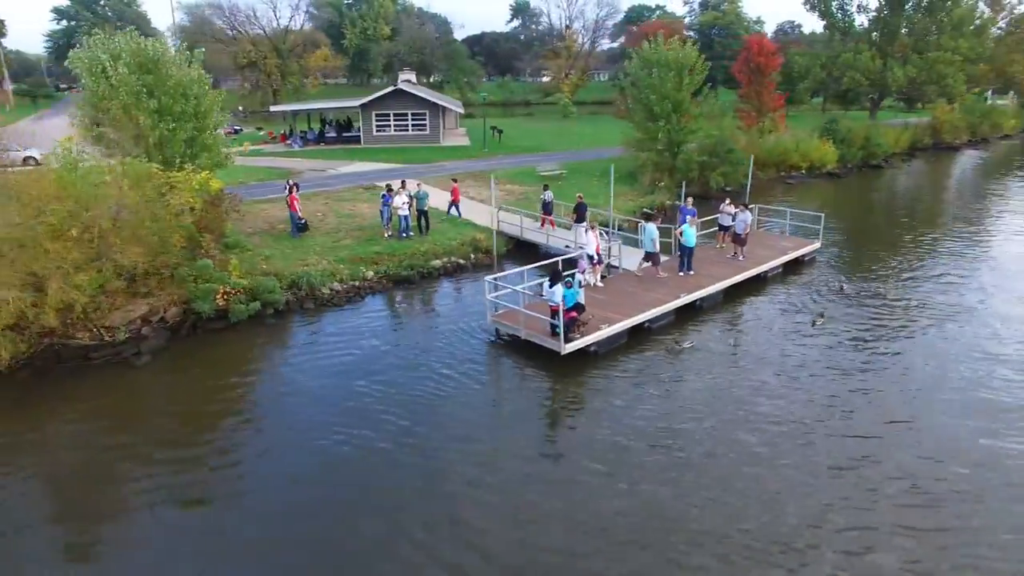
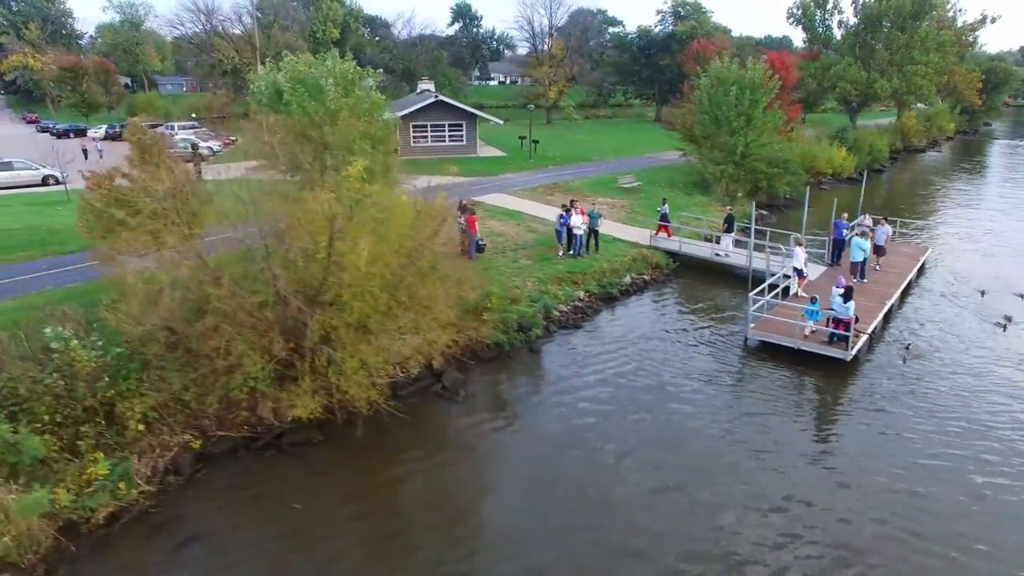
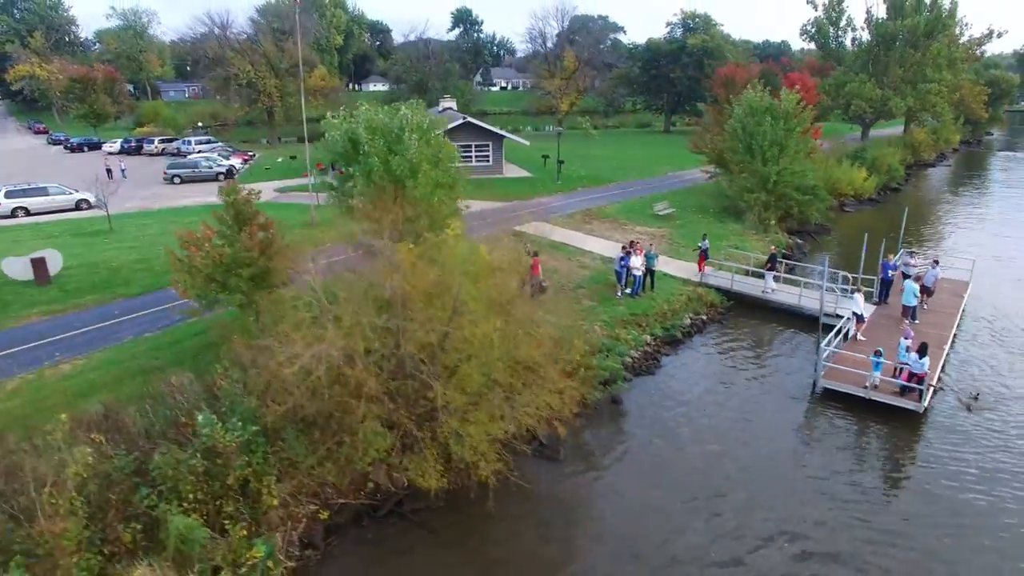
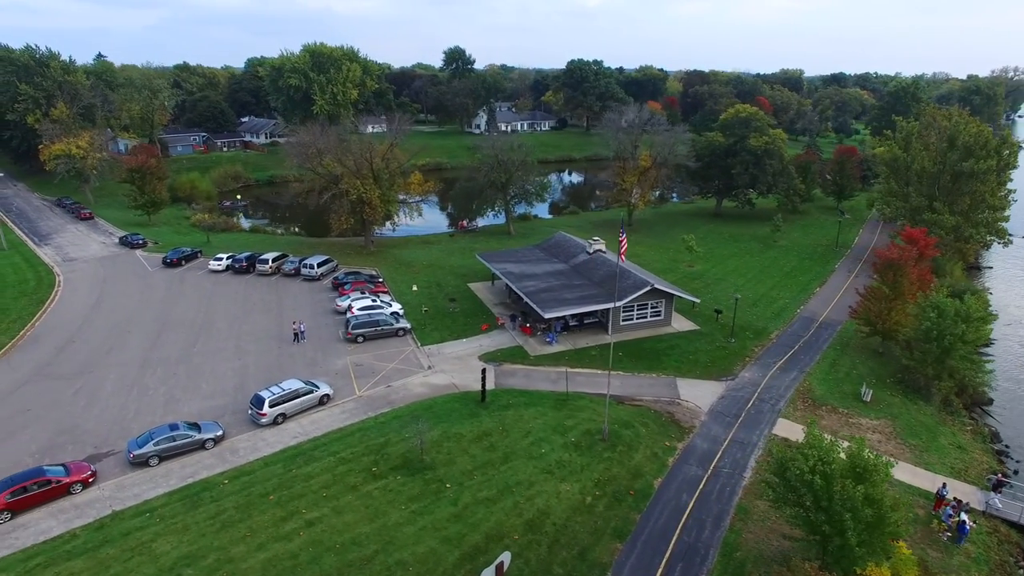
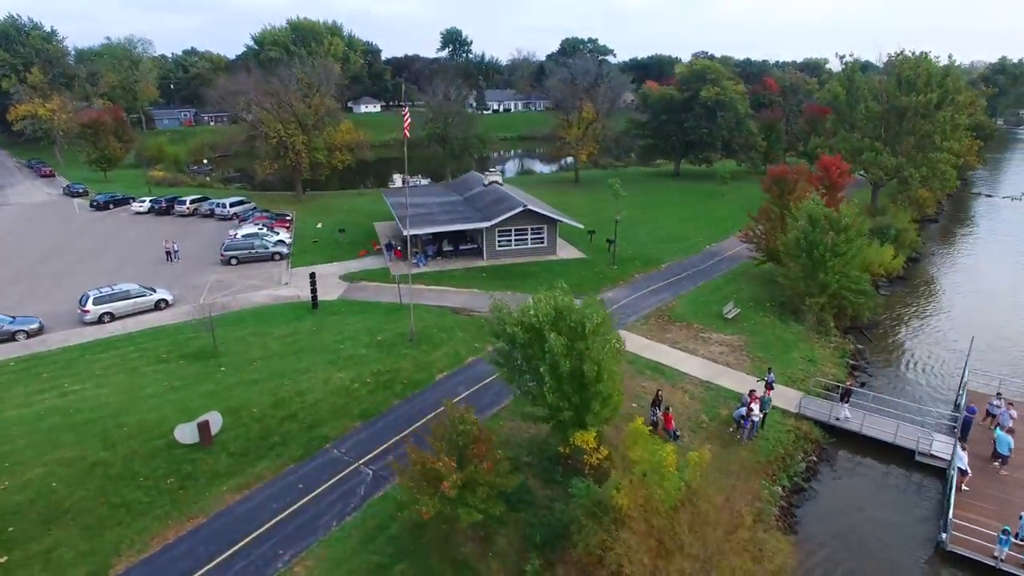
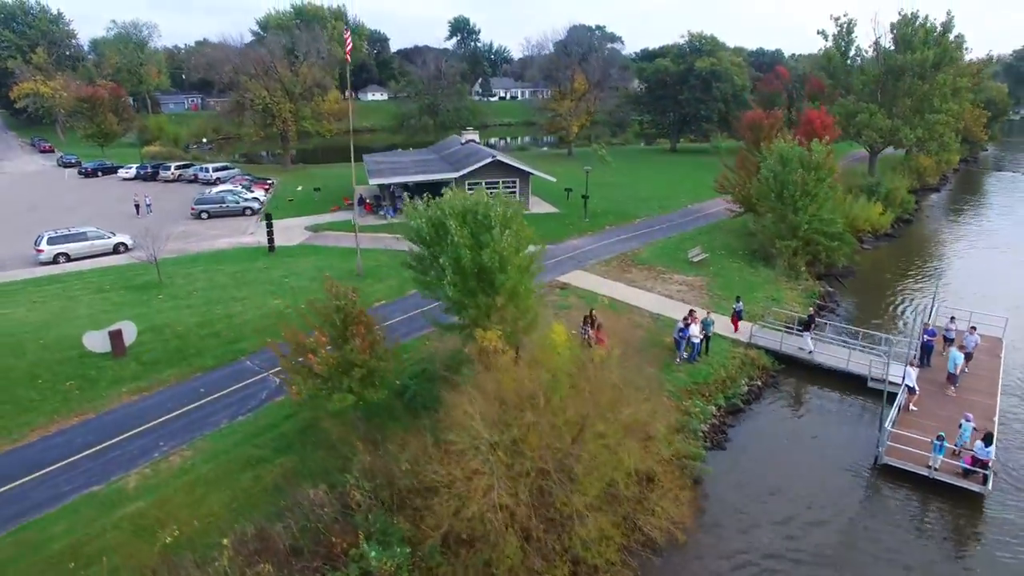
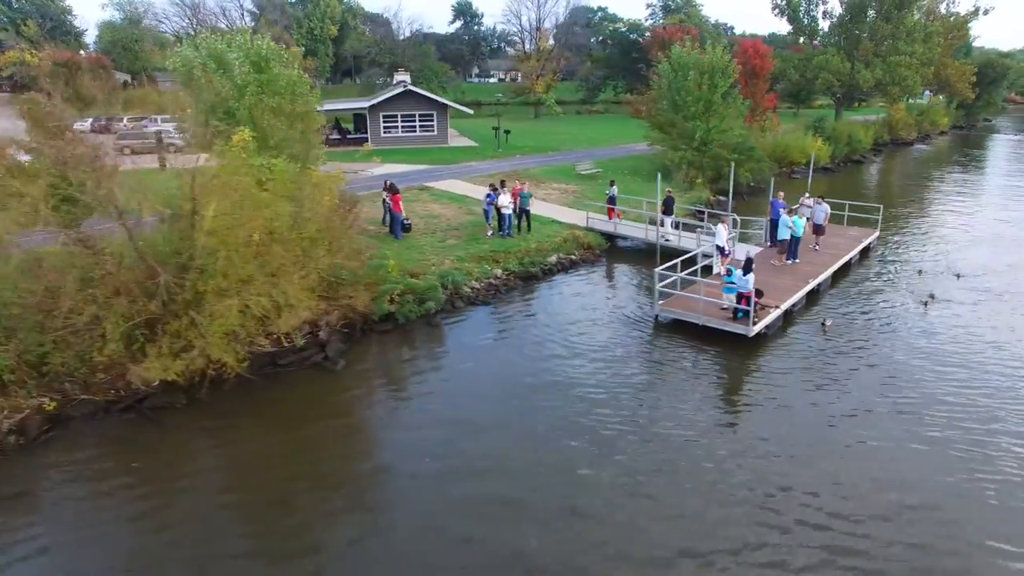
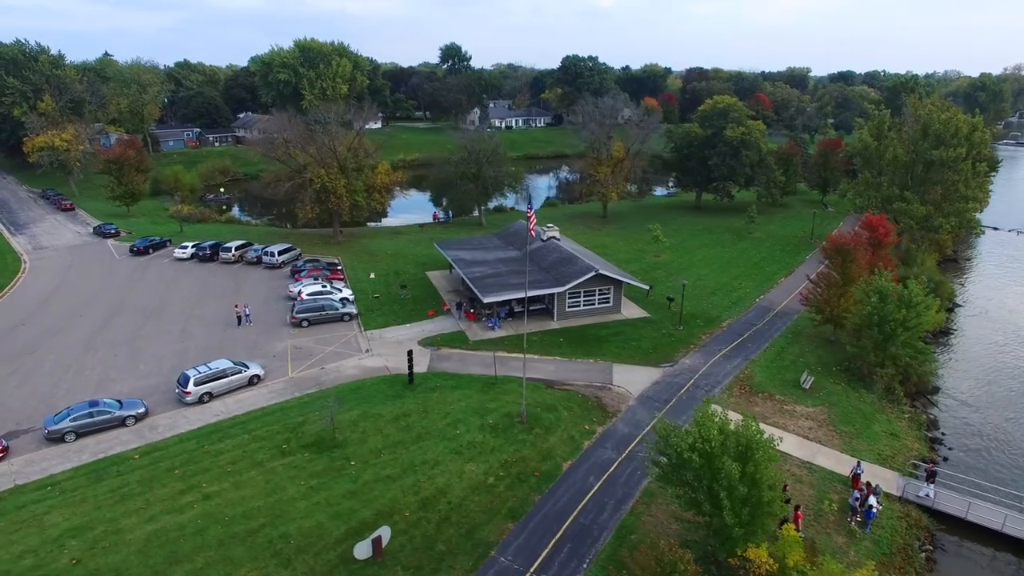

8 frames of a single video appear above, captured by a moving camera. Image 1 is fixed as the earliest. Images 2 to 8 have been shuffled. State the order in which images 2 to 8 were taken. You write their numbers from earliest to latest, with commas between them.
7, 2, 3, 6, 5, 8, 4
